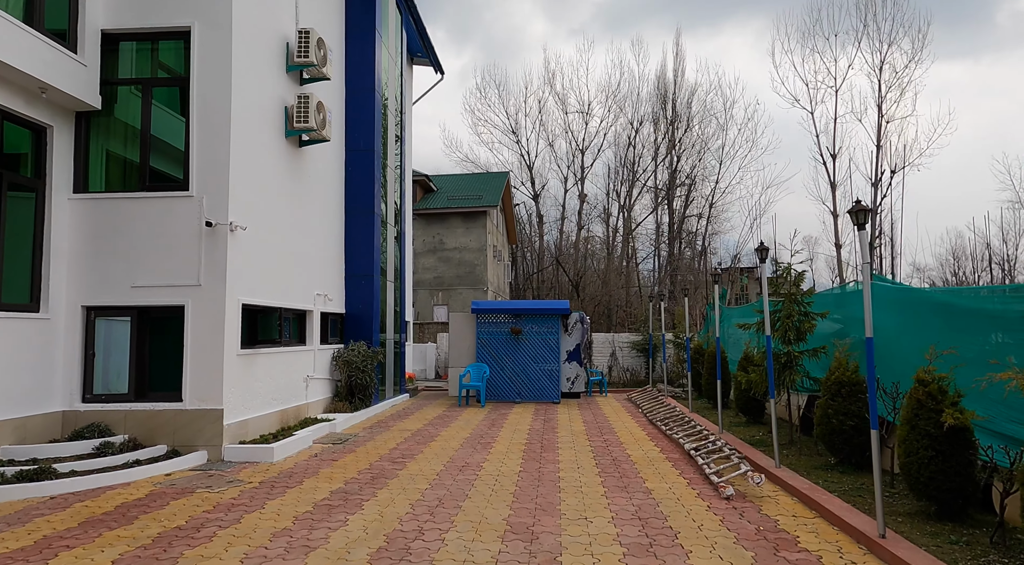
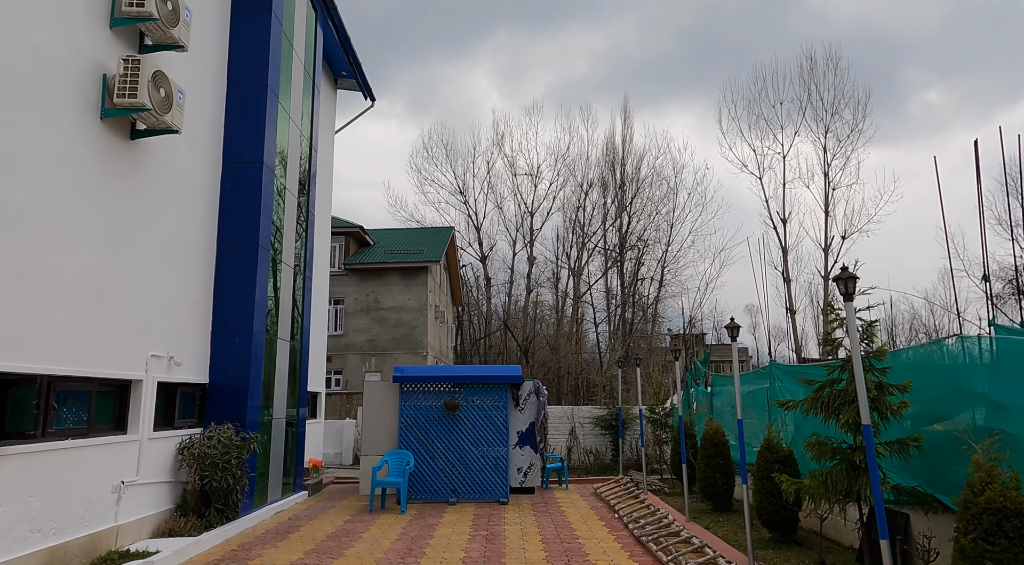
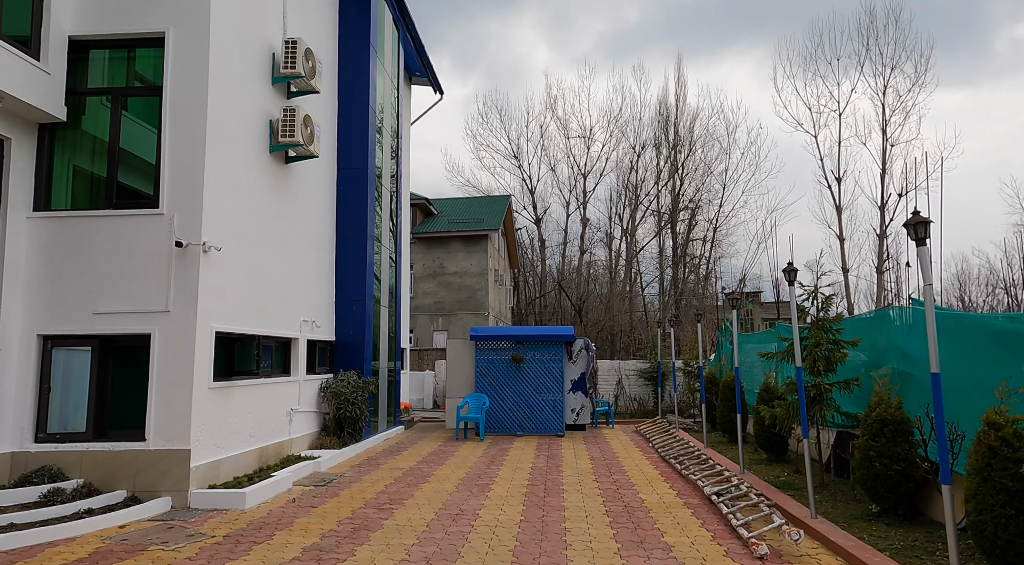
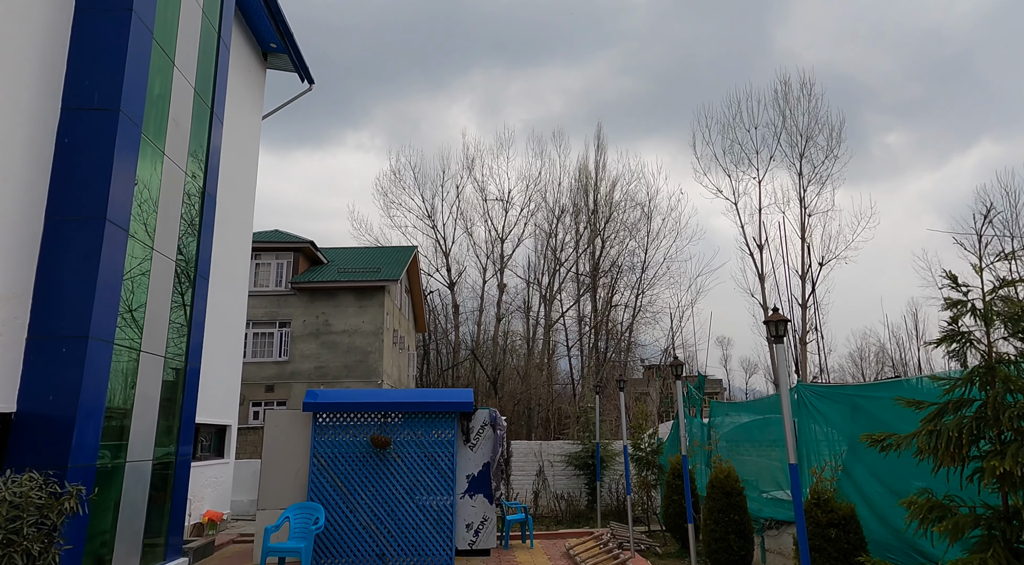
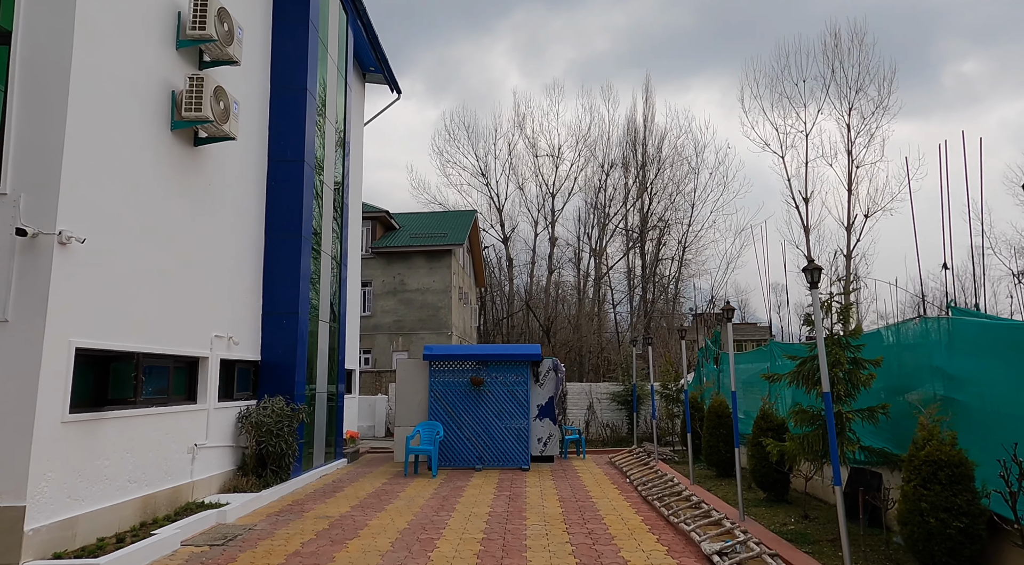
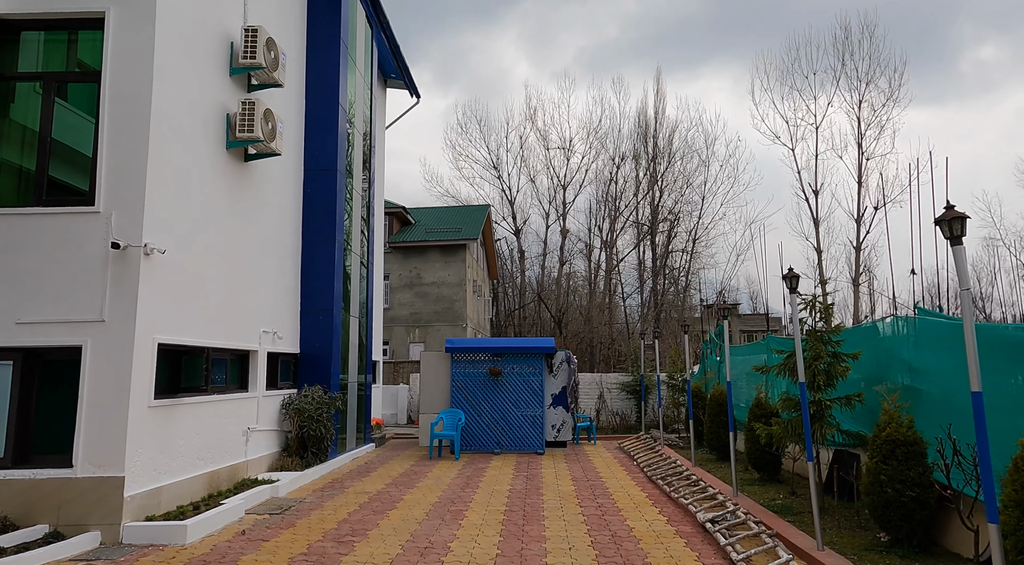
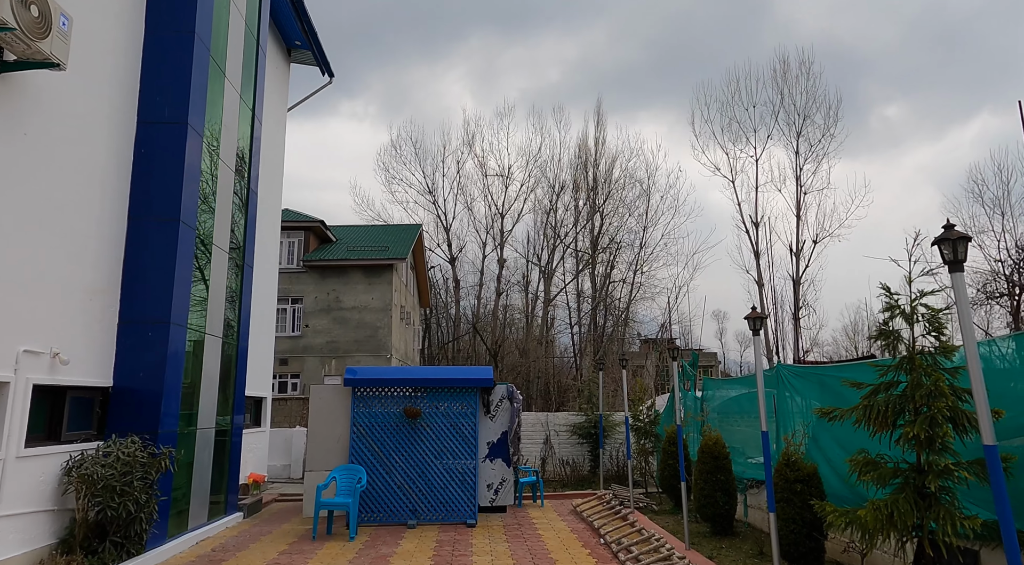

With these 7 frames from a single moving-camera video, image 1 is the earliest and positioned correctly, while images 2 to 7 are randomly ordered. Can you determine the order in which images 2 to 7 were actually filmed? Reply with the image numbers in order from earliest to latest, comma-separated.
3, 6, 5, 2, 7, 4
